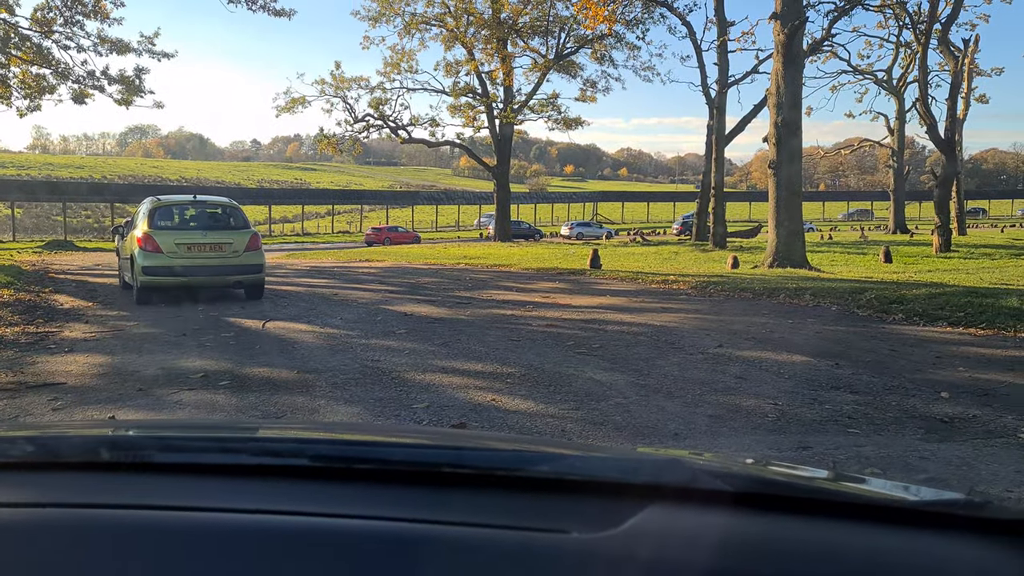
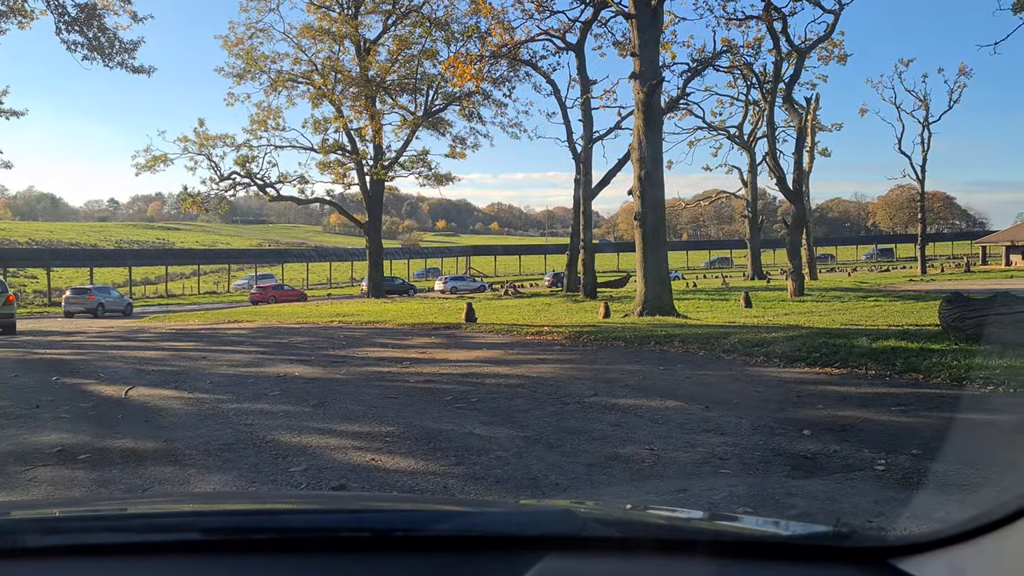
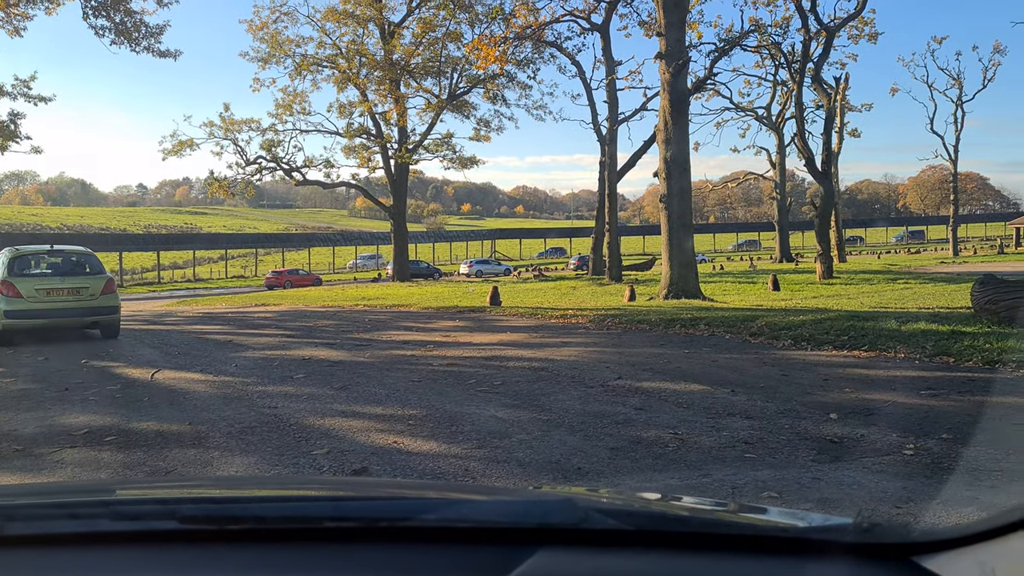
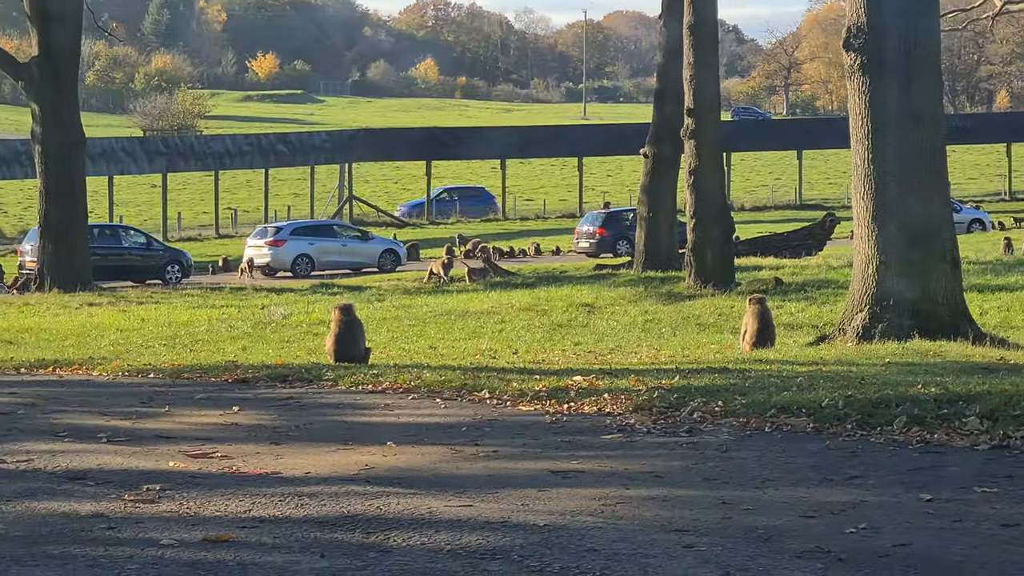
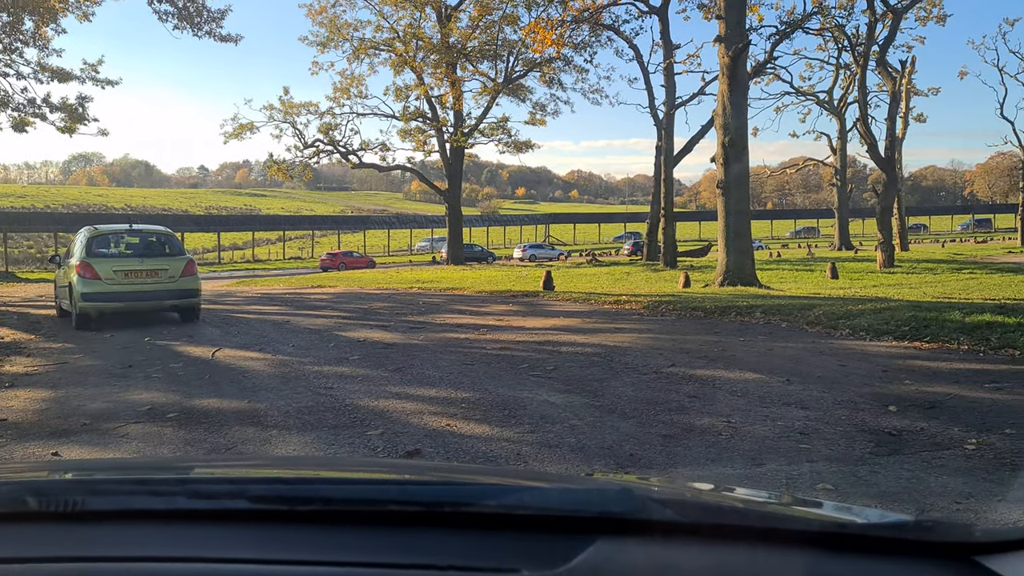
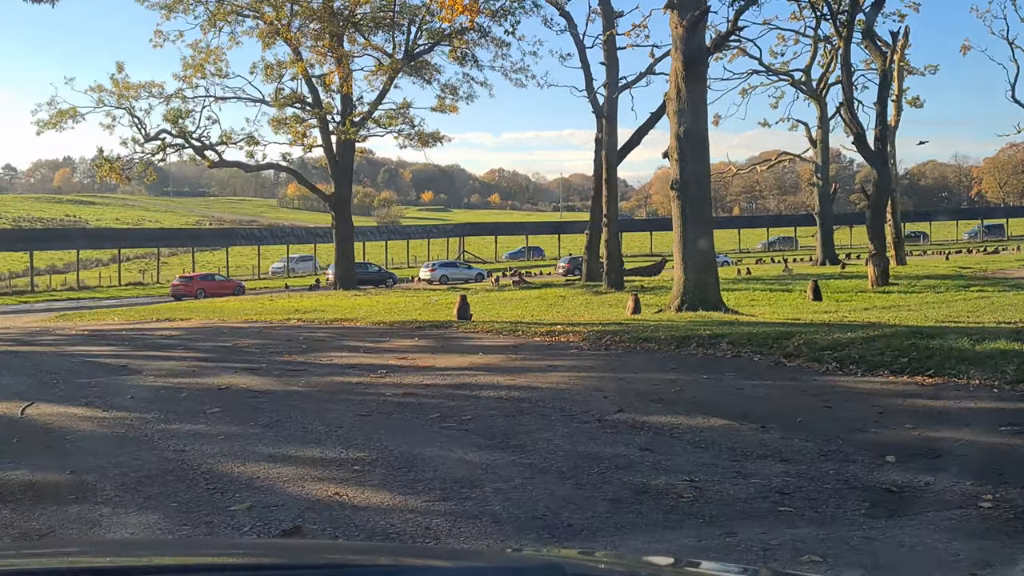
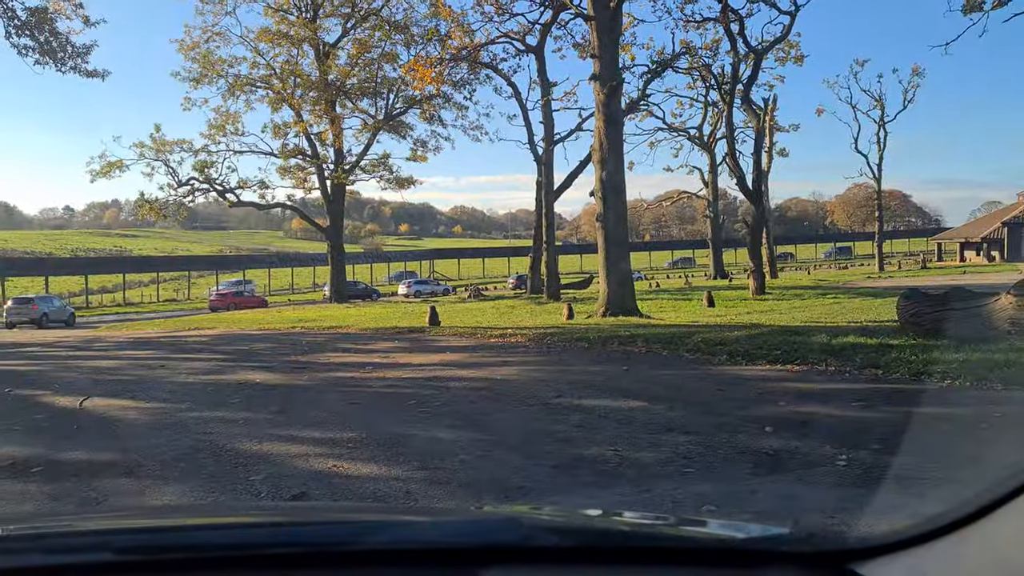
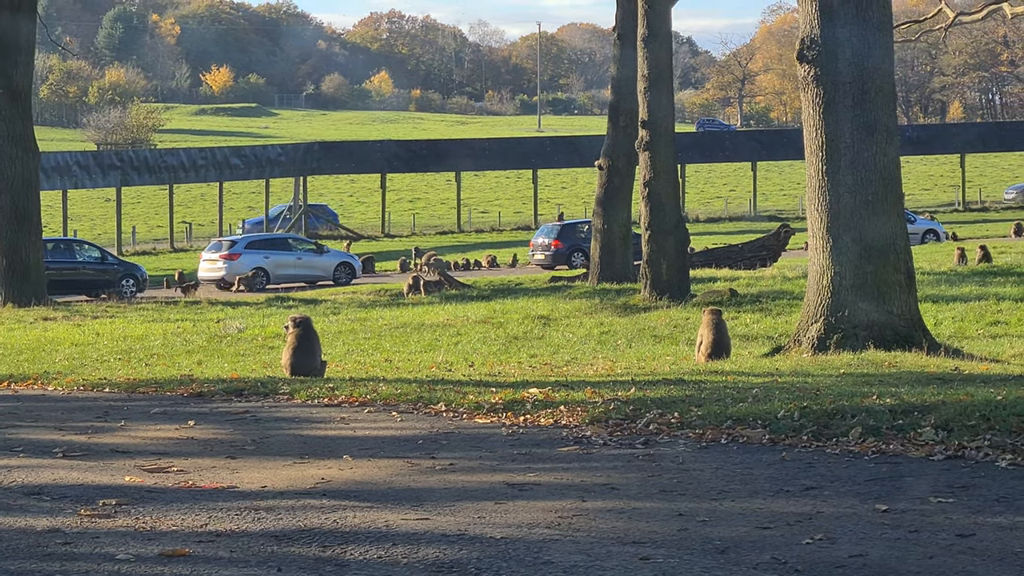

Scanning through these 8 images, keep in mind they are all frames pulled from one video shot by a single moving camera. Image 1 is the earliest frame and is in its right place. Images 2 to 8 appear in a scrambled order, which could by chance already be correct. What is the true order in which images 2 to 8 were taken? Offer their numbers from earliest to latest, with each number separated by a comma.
5, 3, 6, 4, 8, 7, 2
